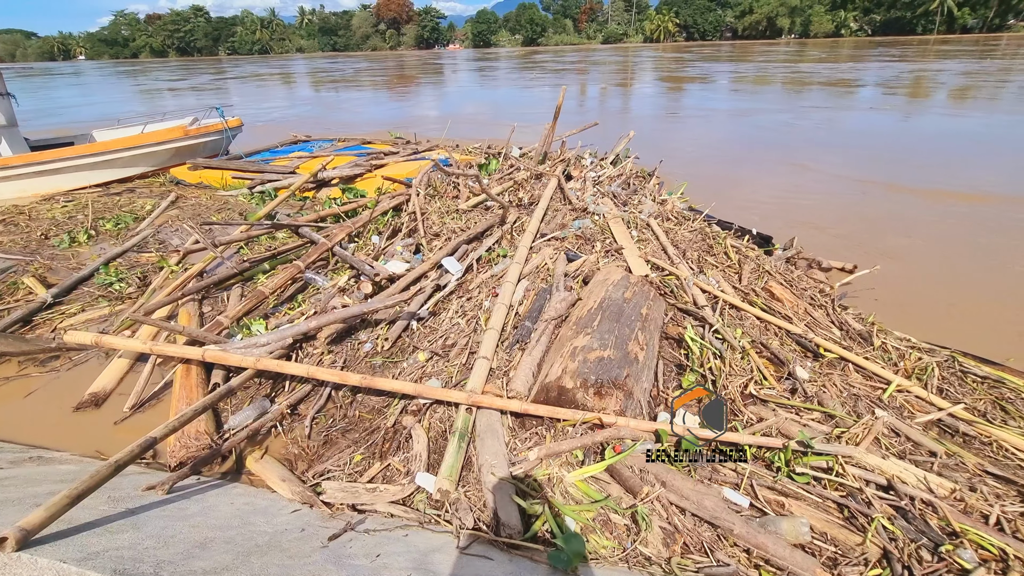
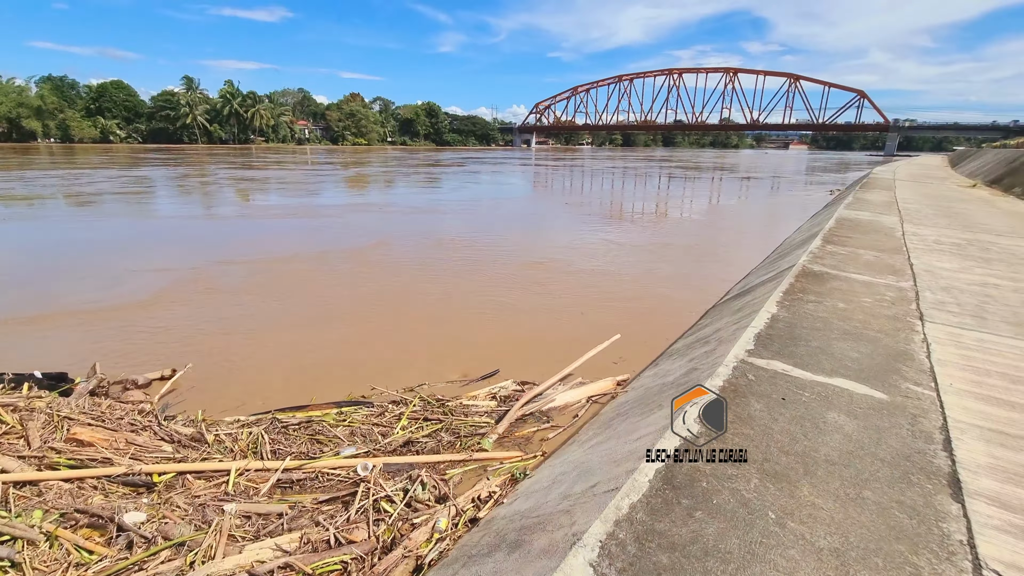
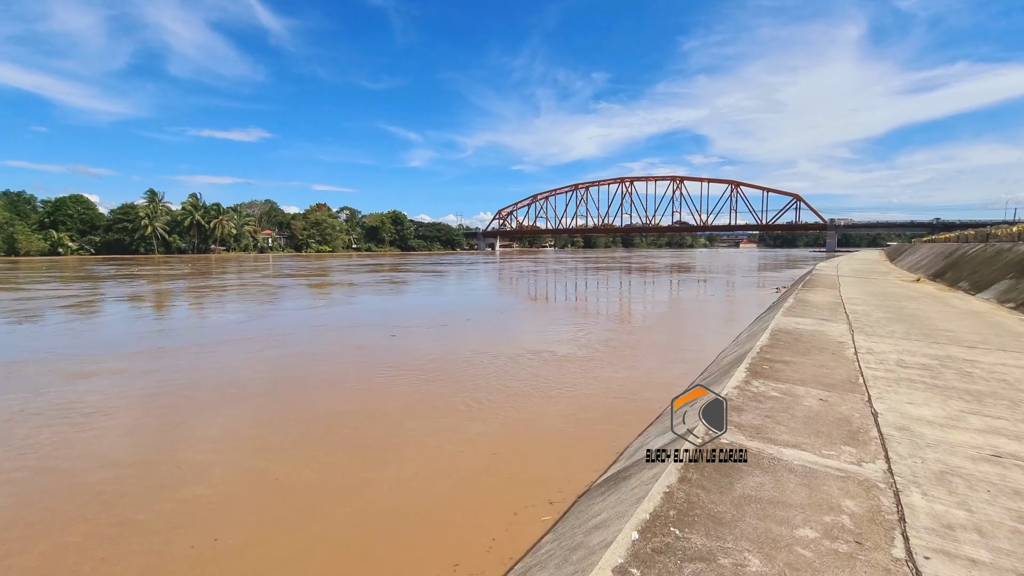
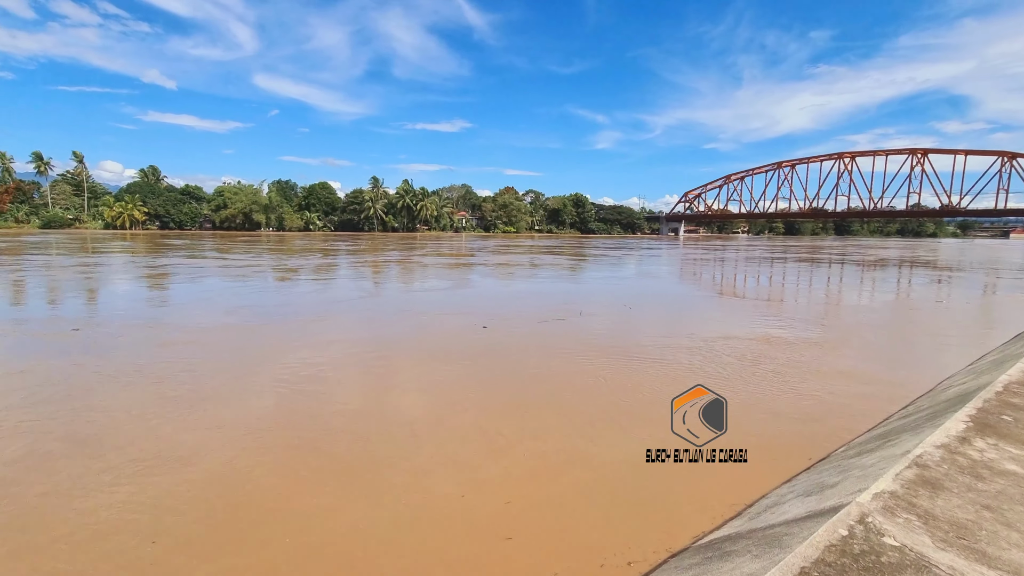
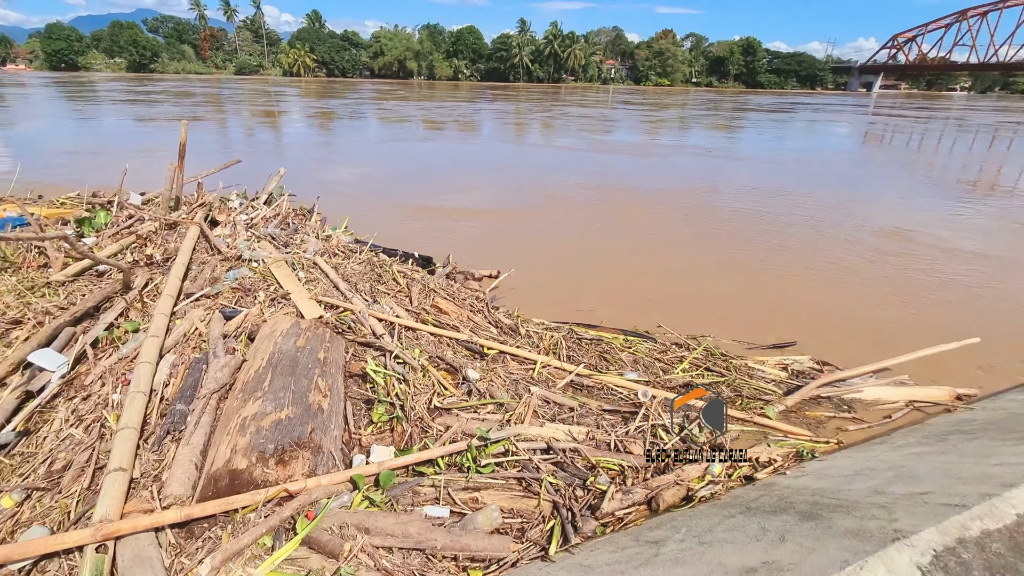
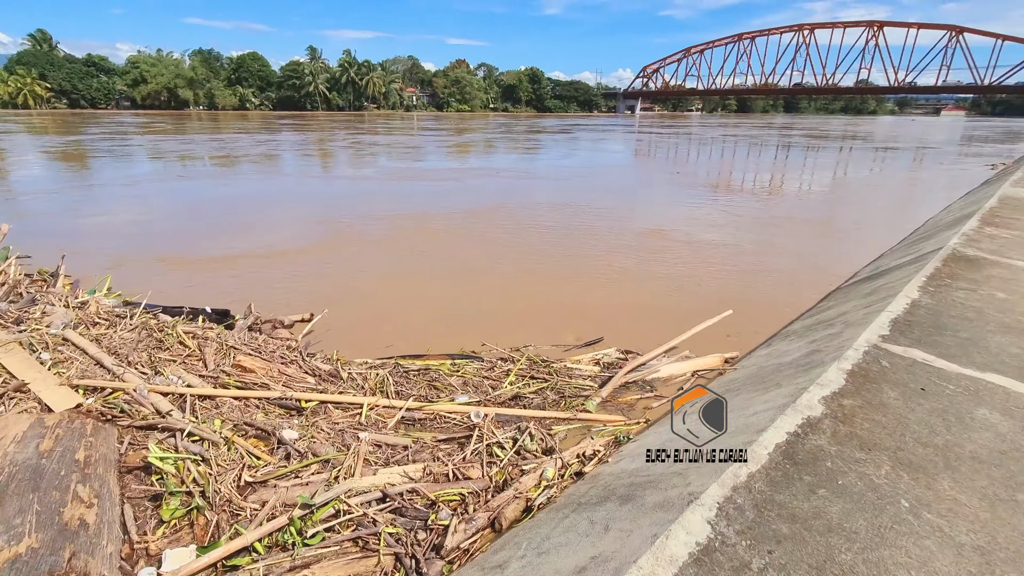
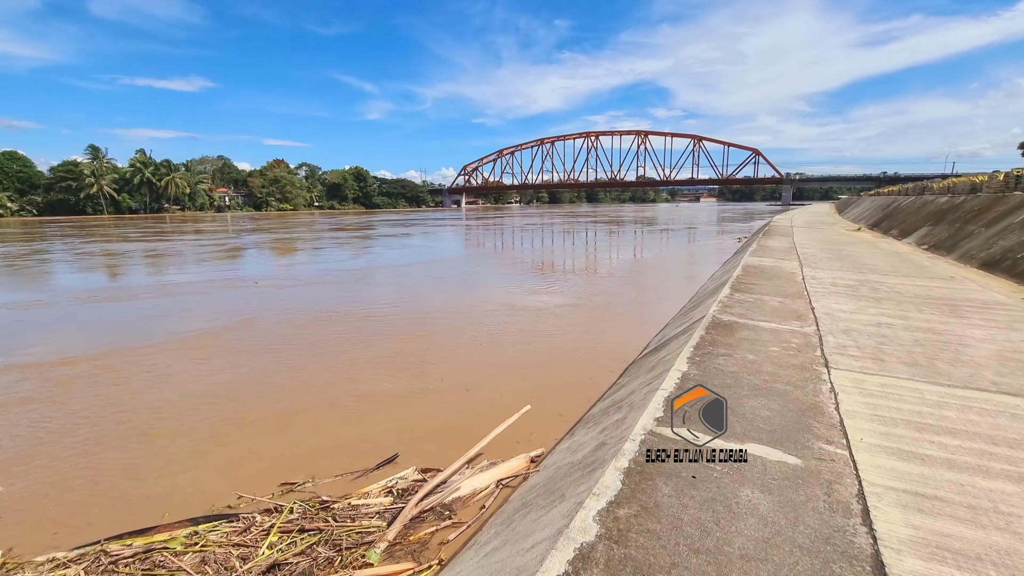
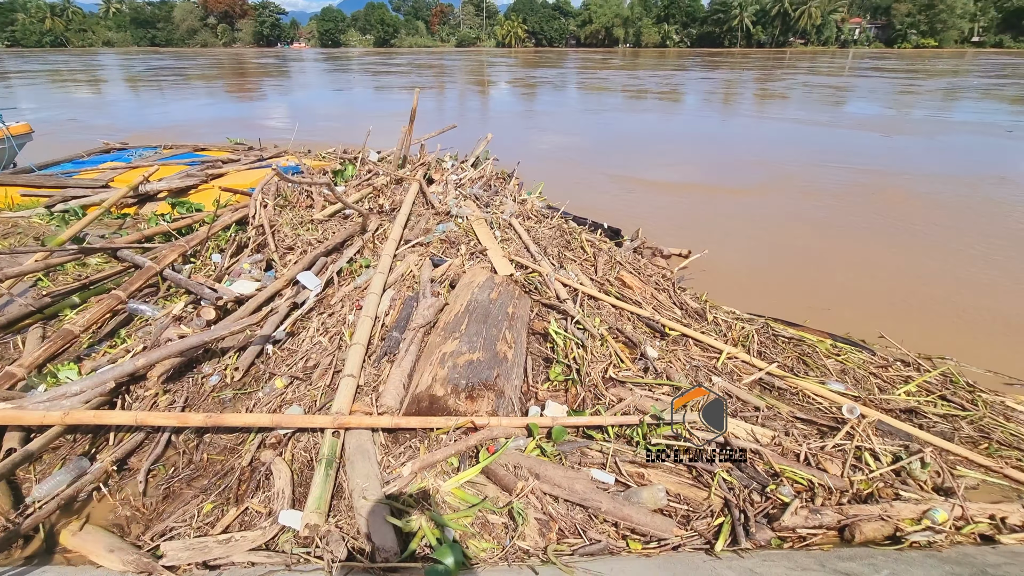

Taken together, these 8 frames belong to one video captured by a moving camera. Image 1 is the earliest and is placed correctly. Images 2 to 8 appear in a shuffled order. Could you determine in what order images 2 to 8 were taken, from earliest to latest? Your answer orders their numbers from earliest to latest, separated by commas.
8, 5, 6, 2, 7, 3, 4
